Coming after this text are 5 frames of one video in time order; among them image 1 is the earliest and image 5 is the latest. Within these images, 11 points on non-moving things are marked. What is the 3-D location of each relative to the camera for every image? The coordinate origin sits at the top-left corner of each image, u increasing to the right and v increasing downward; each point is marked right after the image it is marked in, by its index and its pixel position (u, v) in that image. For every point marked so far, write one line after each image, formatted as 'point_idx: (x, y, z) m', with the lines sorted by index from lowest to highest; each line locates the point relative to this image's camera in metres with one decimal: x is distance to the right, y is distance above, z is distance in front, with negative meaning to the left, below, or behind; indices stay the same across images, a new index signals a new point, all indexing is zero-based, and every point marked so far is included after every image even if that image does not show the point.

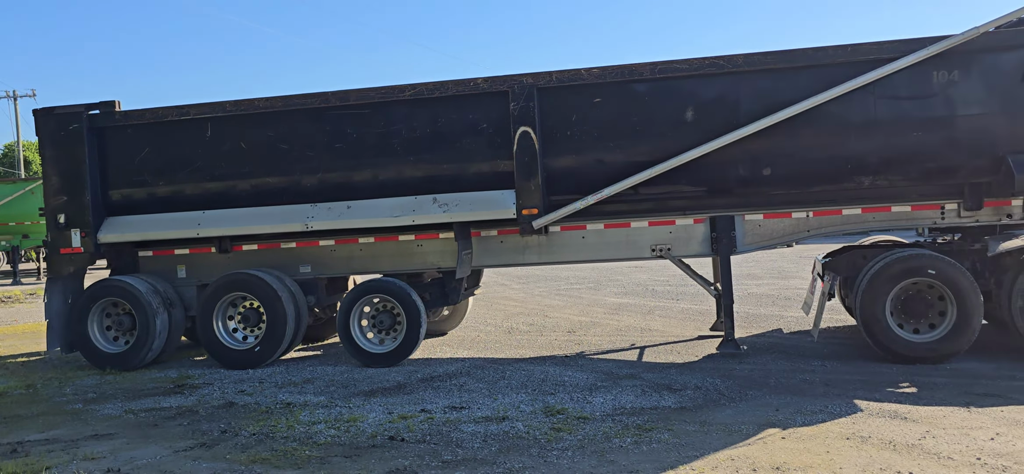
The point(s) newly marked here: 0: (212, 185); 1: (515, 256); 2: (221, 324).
0: (-2.7, +0.5, +7.4) m
1: (+0.1, -0.2, +7.4) m
2: (-2.6, -0.8, +7.5) m
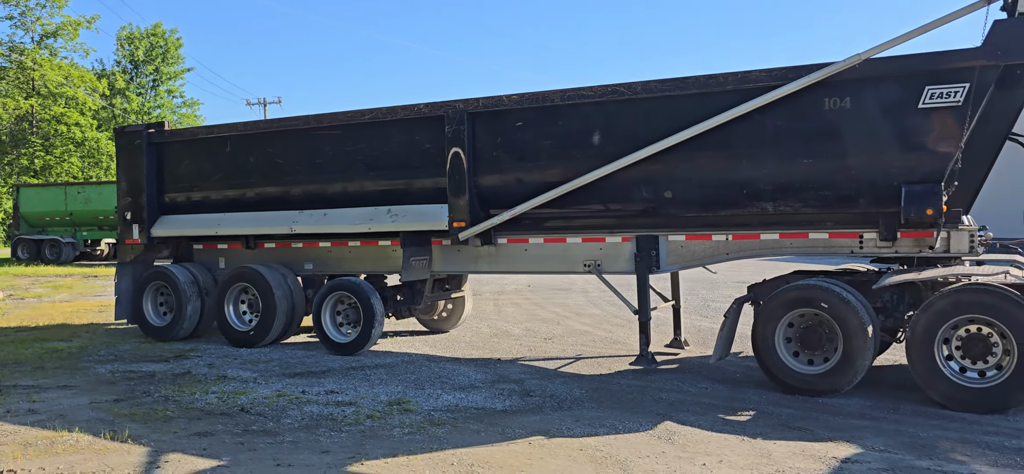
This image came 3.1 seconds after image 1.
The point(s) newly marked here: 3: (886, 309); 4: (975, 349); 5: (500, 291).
0: (-3.0, +0.5, +8.9) m
1: (-0.4, -0.3, +8.1) m
2: (-3.0, -0.7, +8.9) m
3: (+2.9, -0.6, +6.4) m
4: (+3.2, -0.7, +5.7) m
5: (-0.3, -1.0, +14.3) m
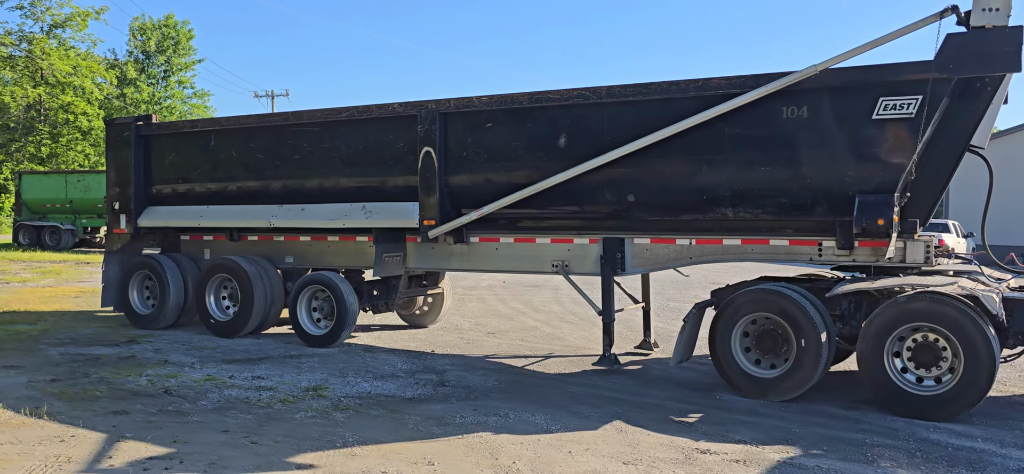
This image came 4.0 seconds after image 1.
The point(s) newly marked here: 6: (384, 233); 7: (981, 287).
0: (-3.2, +0.6, +9.1) m
1: (-0.7, -0.2, +8.3) m
2: (-3.3, -0.7, +9.1) m
3: (+2.6, -0.6, +6.5) m
4: (+2.9, -0.8, +5.7) m
5: (-0.4, -0.9, +14.4) m
6: (-1.3, 0.0, +8.3) m
7: (+3.3, -0.4, +5.9) m
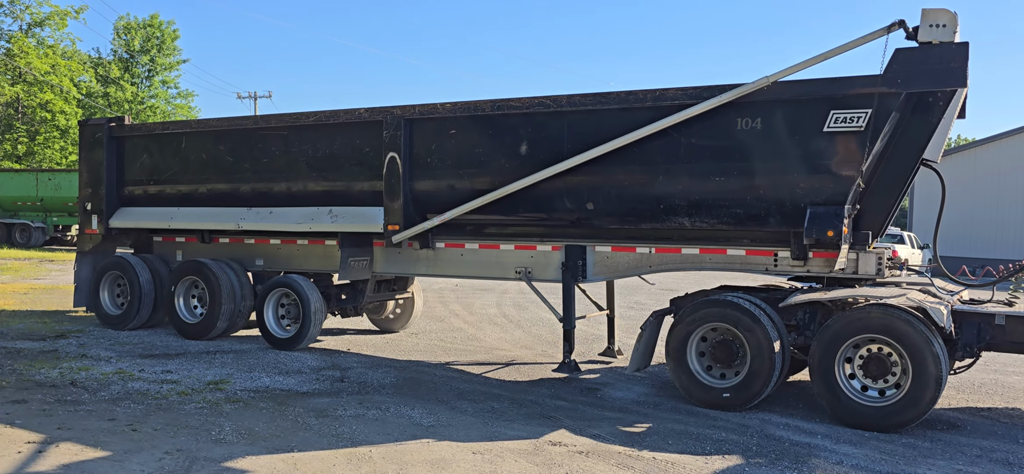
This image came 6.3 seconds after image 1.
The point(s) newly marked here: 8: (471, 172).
0: (-3.6, +0.5, +9.1) m
1: (-1.0, -0.3, +8.3) m
2: (-3.6, -0.7, +9.2) m
3: (+2.2, -0.7, +6.6) m
4: (+2.5, -0.9, +5.8) m
5: (-0.8, -1.0, +14.4) m
6: (-1.6, 0.0, +8.3) m
7: (+3.0, -0.4, +5.9) m
8: (-0.3, +0.6, +7.4) m
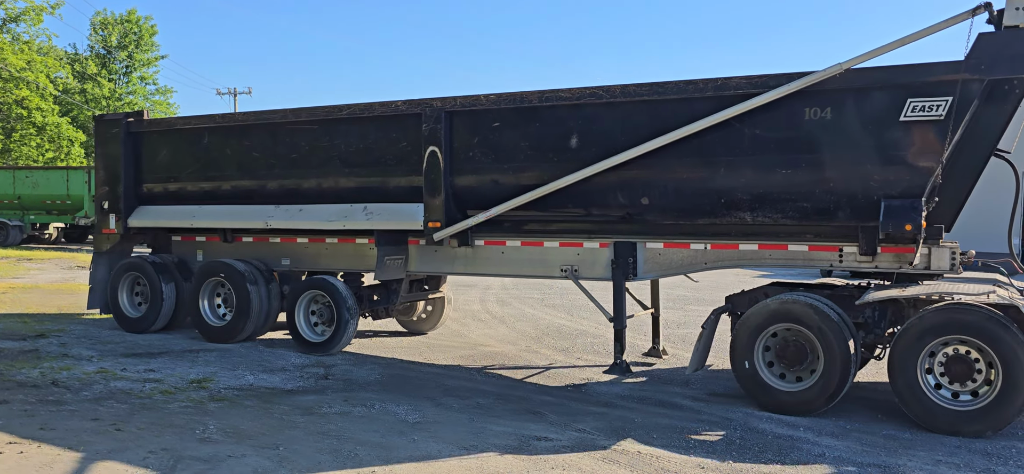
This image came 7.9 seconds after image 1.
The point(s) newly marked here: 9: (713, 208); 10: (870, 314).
0: (-3.2, +0.6, +8.7) m
1: (-0.6, -0.3, +8.0) m
2: (-3.2, -0.7, +8.8) m
3: (+2.7, -0.7, +6.3) m
4: (+3.0, -0.9, +5.6) m
5: (-0.5, -0.9, +14.2) m
6: (-1.2, 0.0, +8.0) m
7: (+3.4, -0.4, +5.7) m
8: (+0.1, +0.6, +7.1) m
9: (+1.6, +0.2, +6.5) m
10: (+2.7, -0.6, +6.3) m
